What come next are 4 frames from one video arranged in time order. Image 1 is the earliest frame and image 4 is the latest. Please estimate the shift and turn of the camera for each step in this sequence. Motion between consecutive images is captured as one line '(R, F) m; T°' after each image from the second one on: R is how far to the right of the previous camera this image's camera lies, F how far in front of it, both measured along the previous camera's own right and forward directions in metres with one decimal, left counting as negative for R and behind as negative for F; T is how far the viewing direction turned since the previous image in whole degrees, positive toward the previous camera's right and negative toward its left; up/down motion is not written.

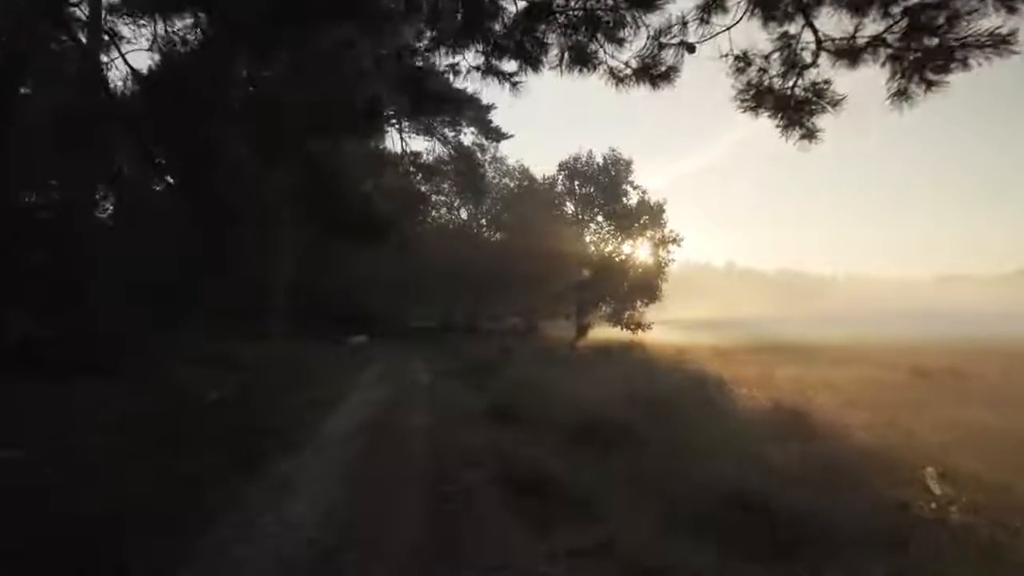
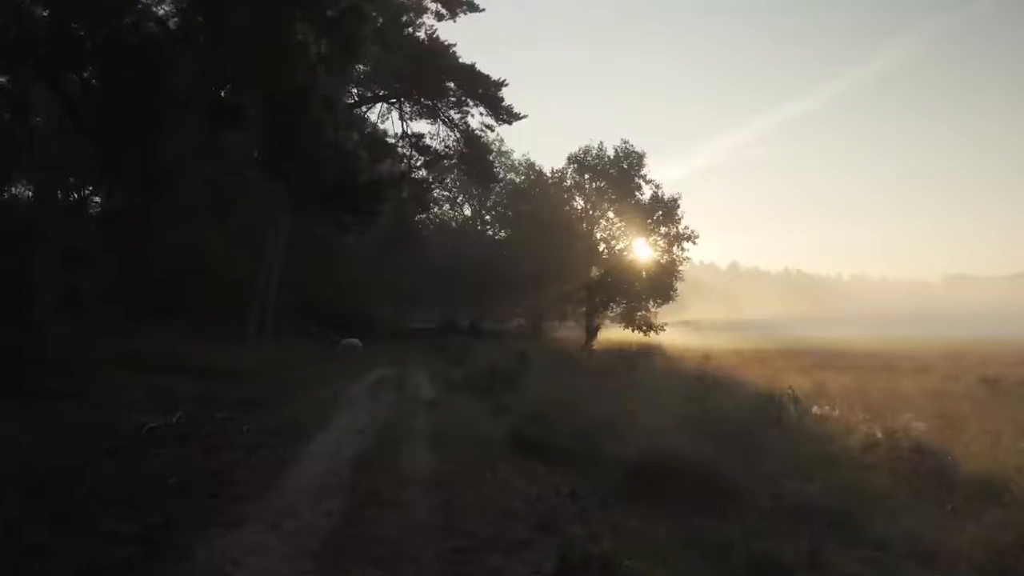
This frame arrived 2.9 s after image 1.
(-0.3, +2.9) m; 0°
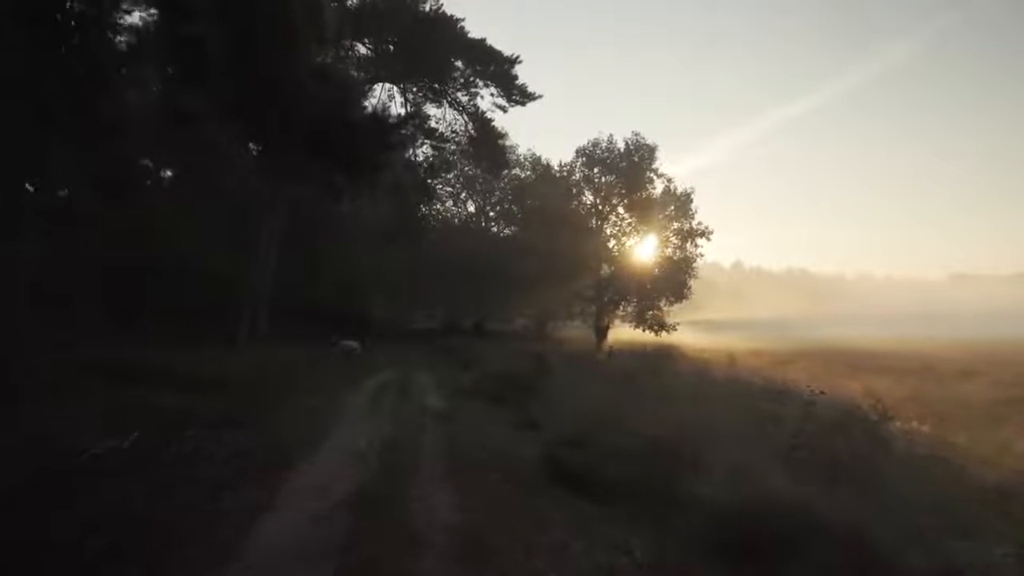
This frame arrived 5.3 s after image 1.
(-0.3, +2.1) m; 0°
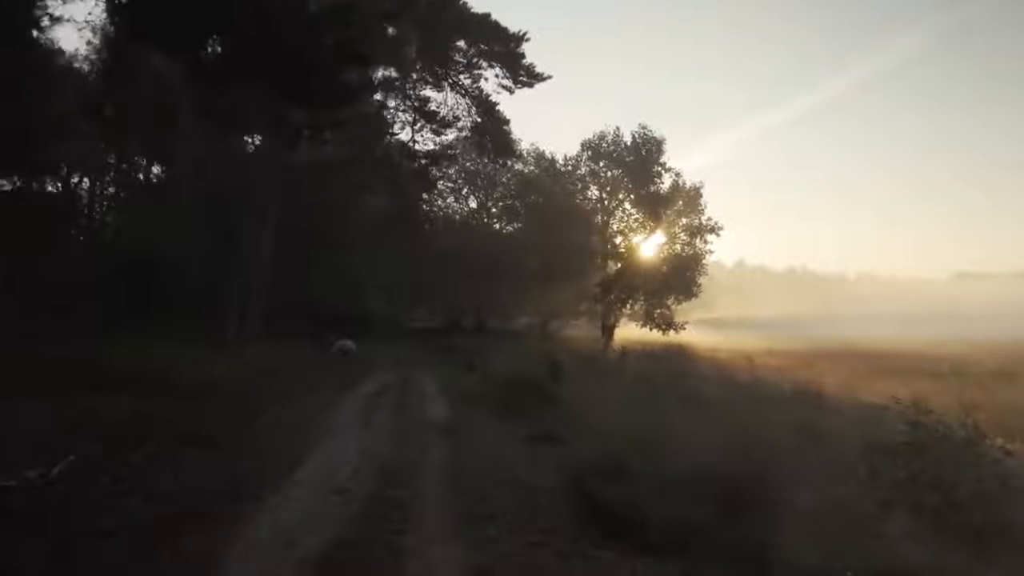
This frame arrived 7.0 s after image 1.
(-0.2, +1.7) m; 0°
